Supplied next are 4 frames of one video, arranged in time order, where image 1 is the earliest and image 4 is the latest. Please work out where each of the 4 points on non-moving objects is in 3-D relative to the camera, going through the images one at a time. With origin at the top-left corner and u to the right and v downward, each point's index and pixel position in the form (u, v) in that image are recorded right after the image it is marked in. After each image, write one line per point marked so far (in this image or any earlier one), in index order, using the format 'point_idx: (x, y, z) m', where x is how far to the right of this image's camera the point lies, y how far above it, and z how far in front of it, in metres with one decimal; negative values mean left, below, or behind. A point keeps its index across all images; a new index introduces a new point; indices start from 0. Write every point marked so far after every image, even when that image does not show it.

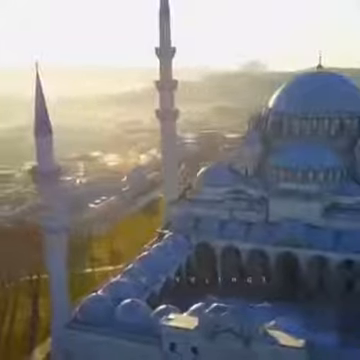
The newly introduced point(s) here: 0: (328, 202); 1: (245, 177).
0: (+2.1, -0.3, +9.9) m
1: (+1.1, +0.1, +11.0) m
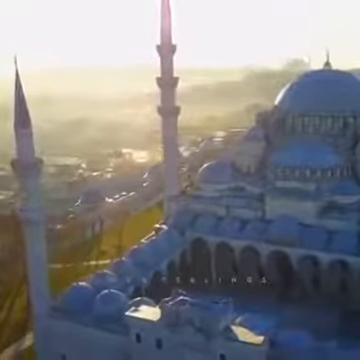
0: (+2.1, -0.3, +10.2) m
1: (+1.0, +0.1, +11.2) m
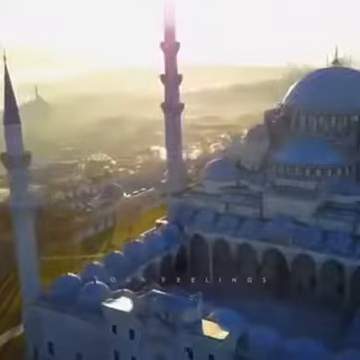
0: (+2.0, -0.3, +10.1) m
1: (+1.1, +0.1, +11.2) m
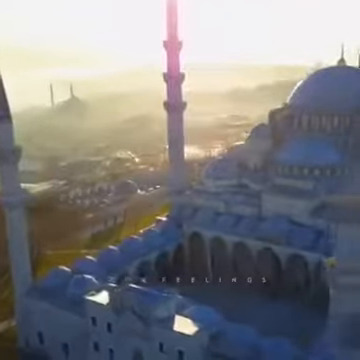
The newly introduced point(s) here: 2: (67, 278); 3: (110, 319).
0: (+2.0, -0.3, +10.1) m
1: (+1.1, +0.2, +11.3) m
2: (-1.4, -1.2, +8.8) m
3: (-0.7, -1.4, +7.3) m
